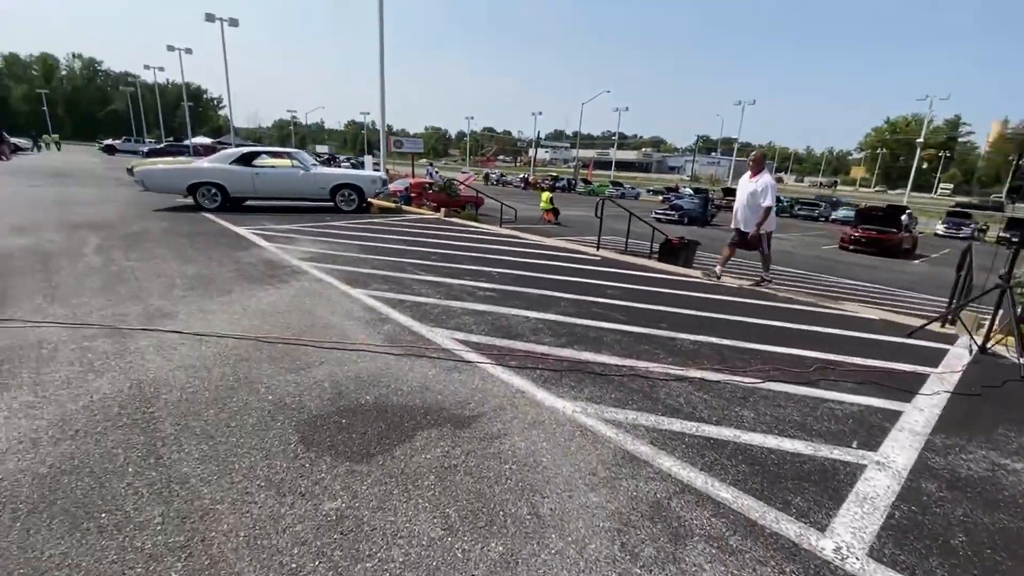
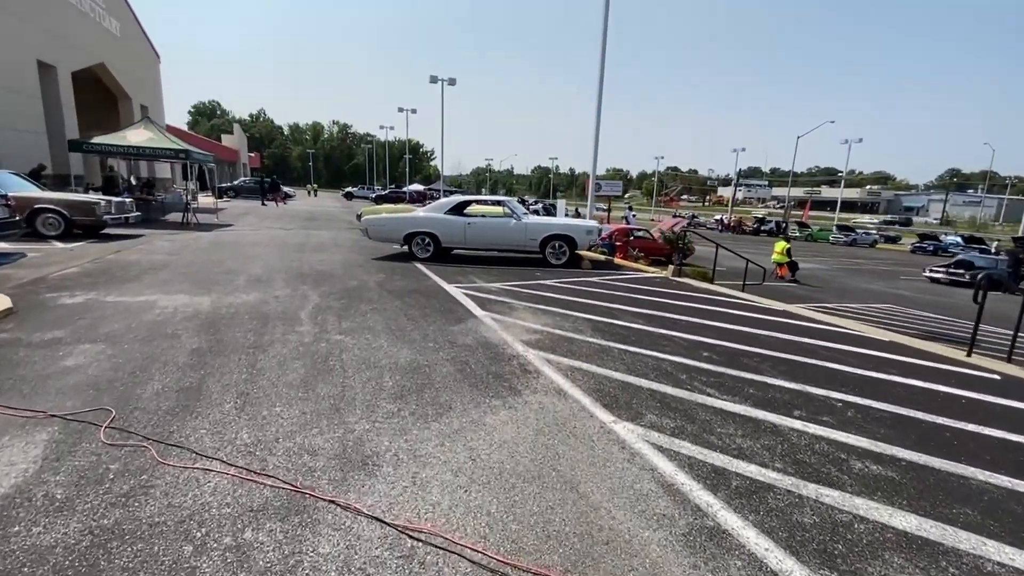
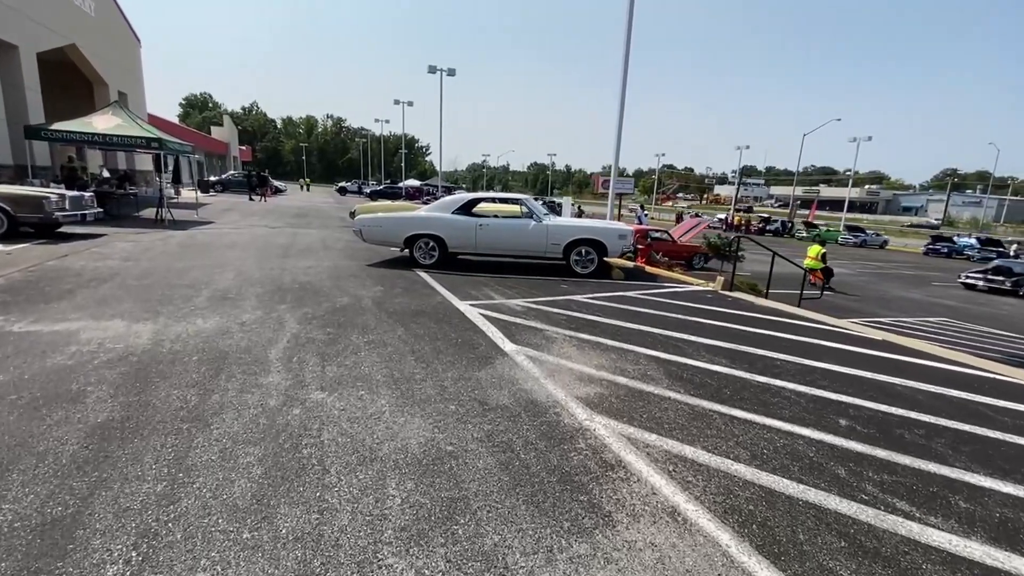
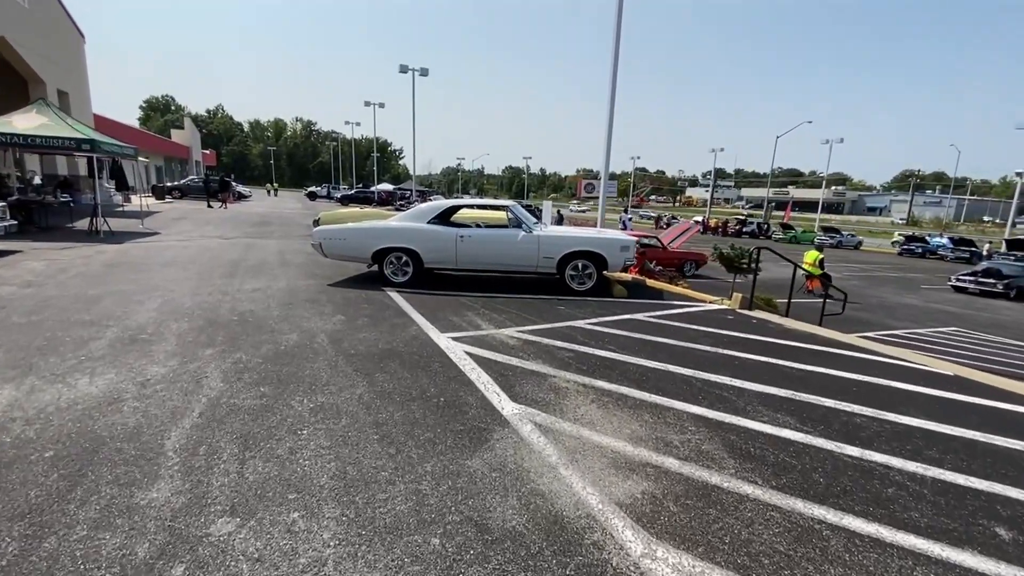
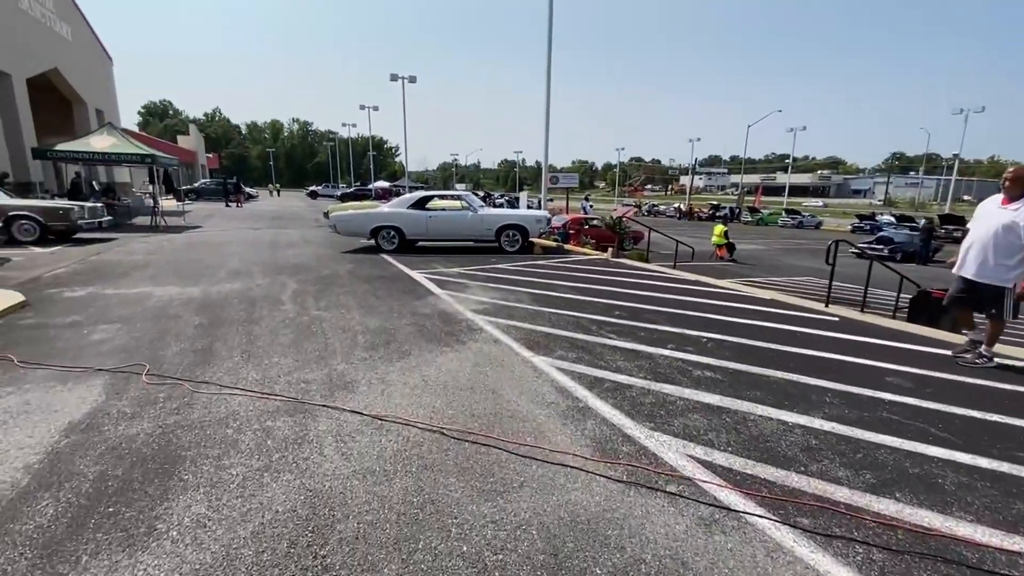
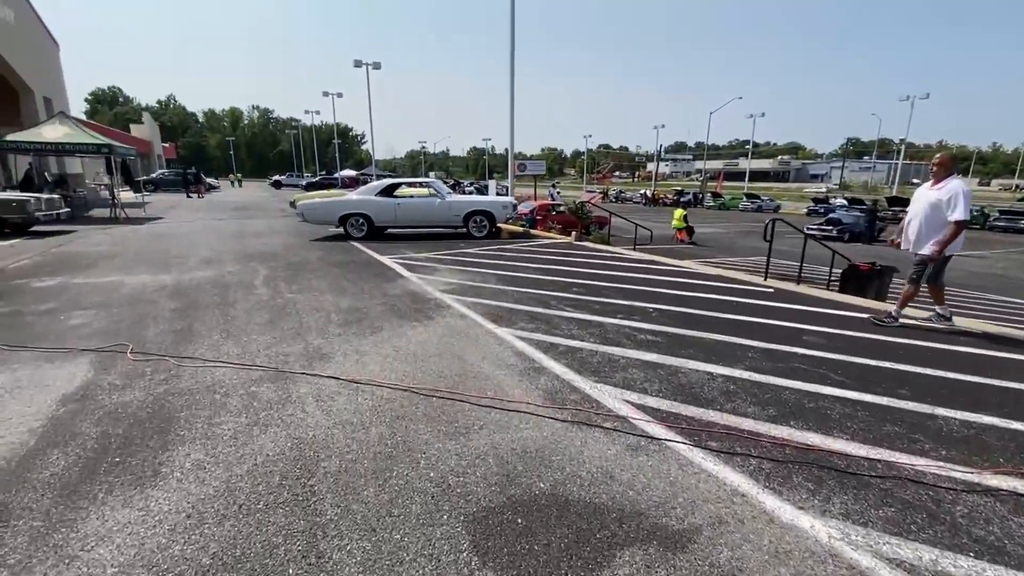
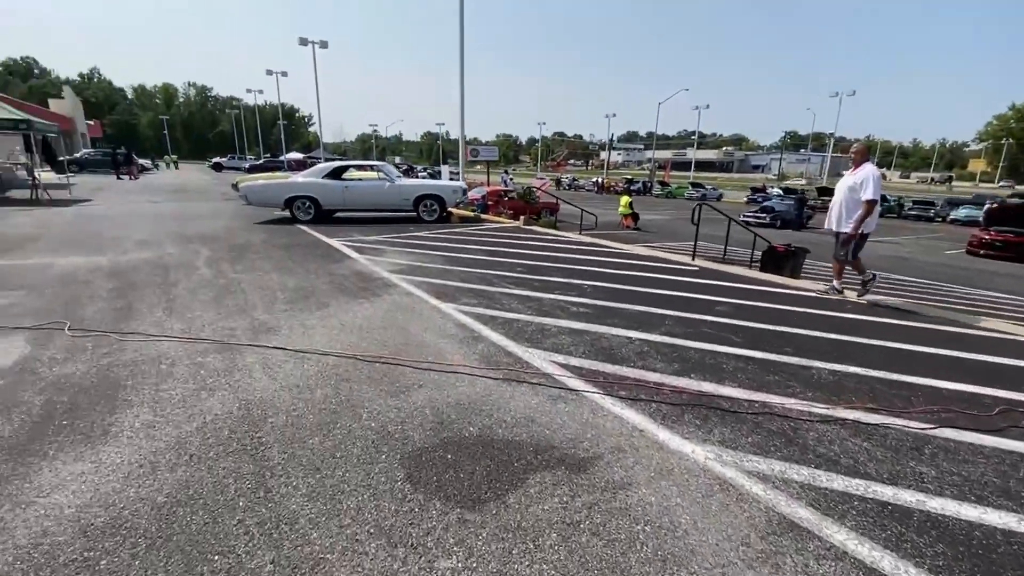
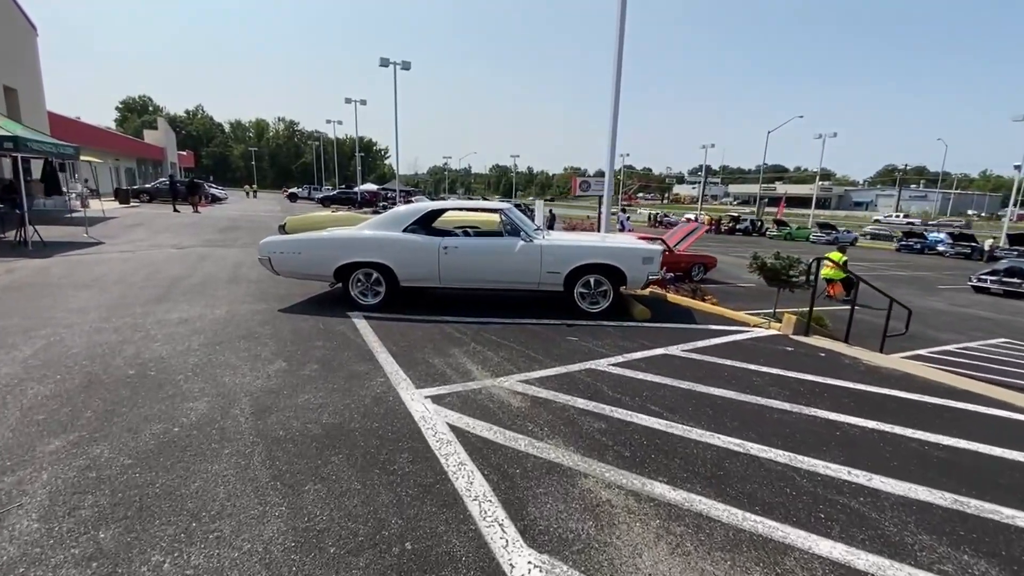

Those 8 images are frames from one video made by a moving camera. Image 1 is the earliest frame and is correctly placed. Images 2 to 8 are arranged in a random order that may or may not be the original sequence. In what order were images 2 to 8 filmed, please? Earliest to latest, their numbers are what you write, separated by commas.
7, 6, 5, 2, 3, 4, 8
